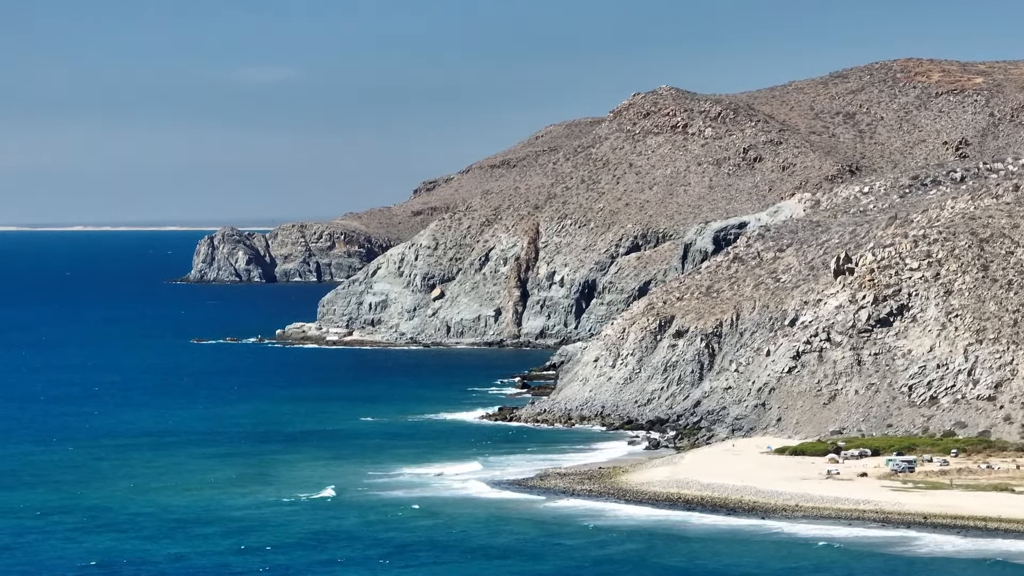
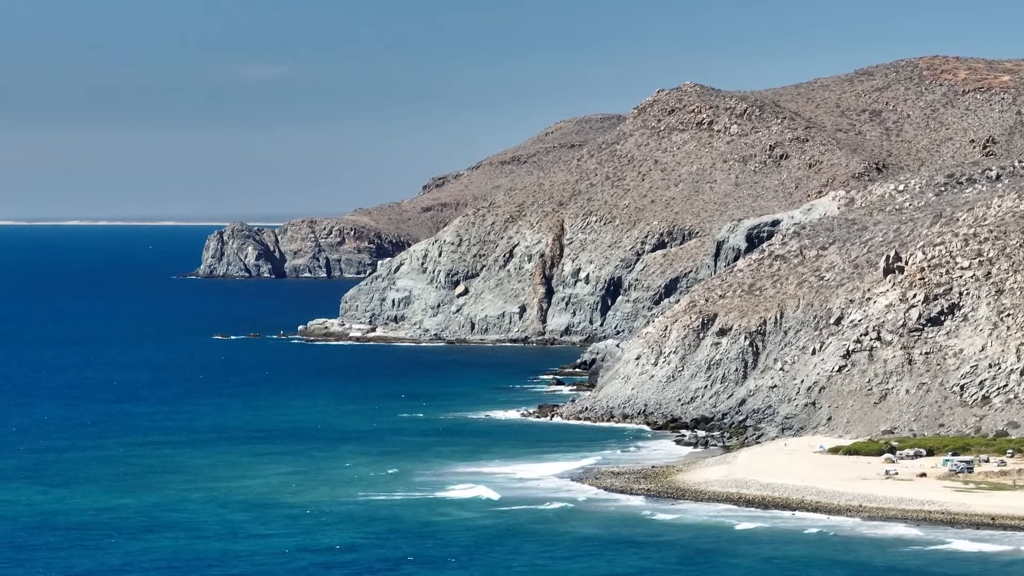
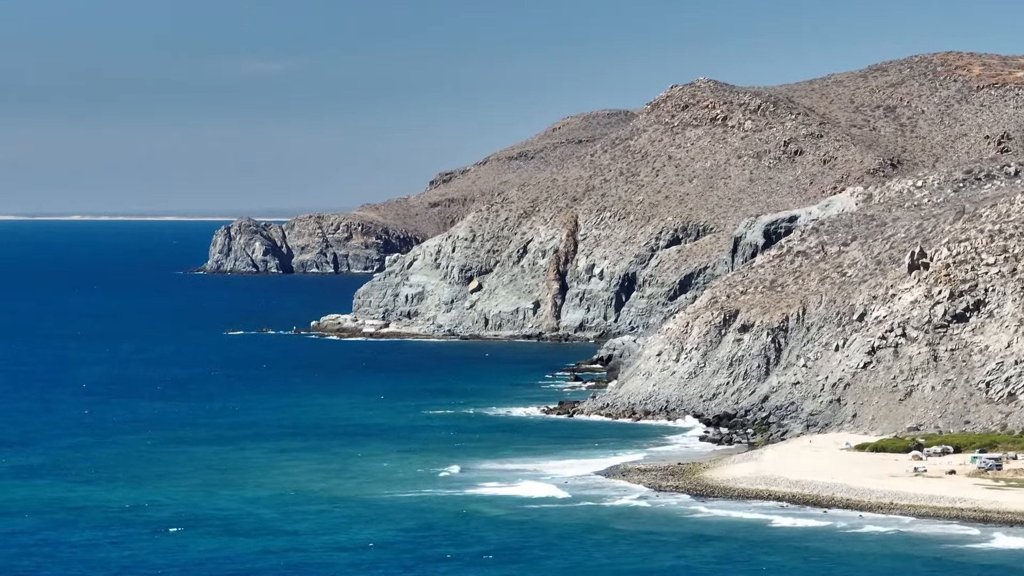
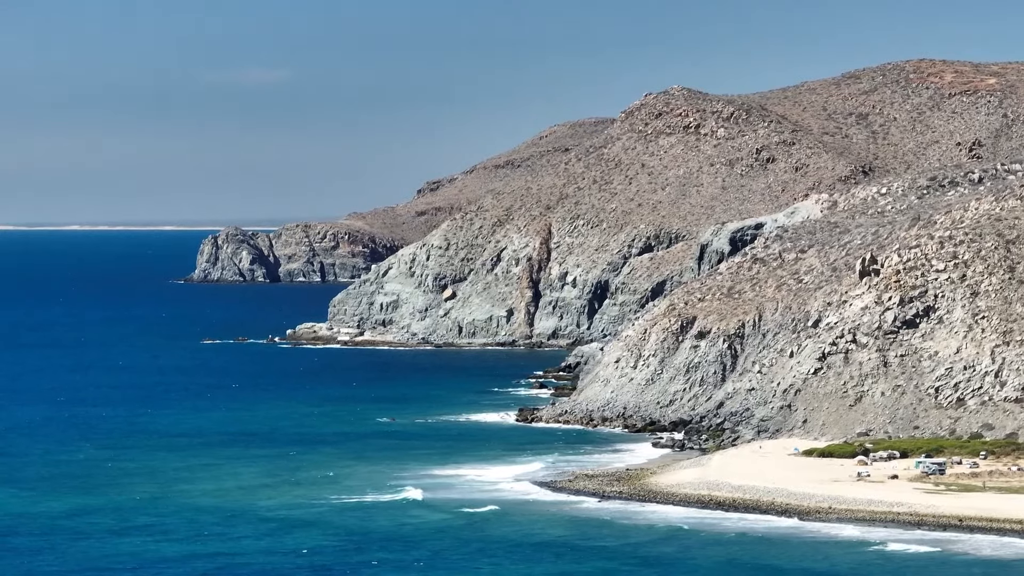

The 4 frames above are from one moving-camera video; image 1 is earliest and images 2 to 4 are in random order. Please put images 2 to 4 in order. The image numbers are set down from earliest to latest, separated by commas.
4, 2, 3
